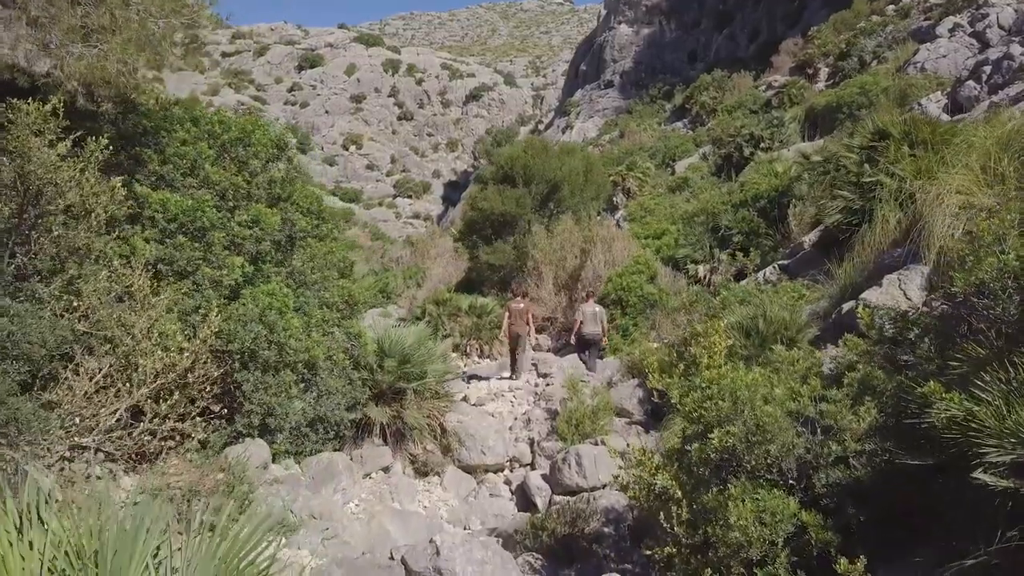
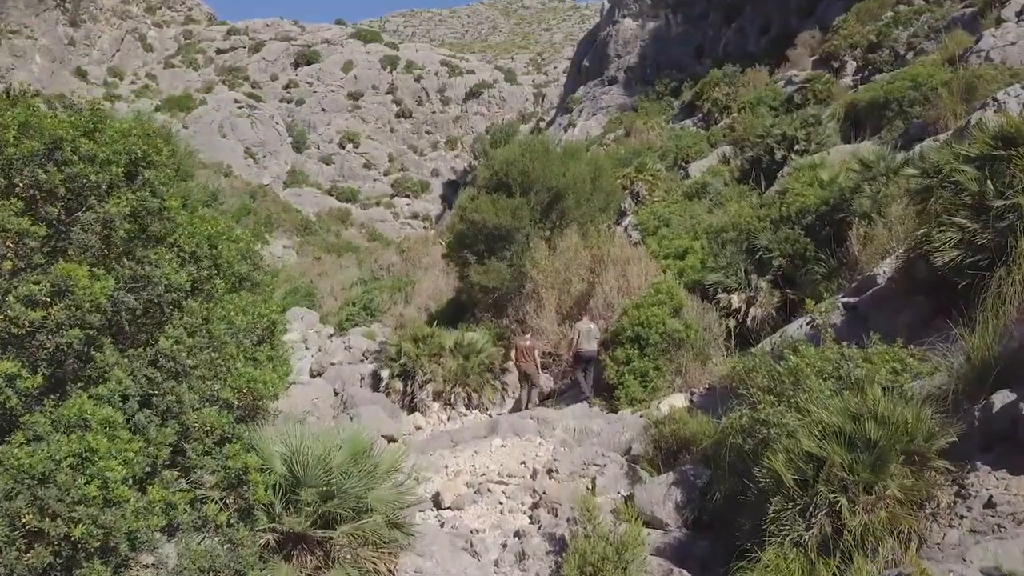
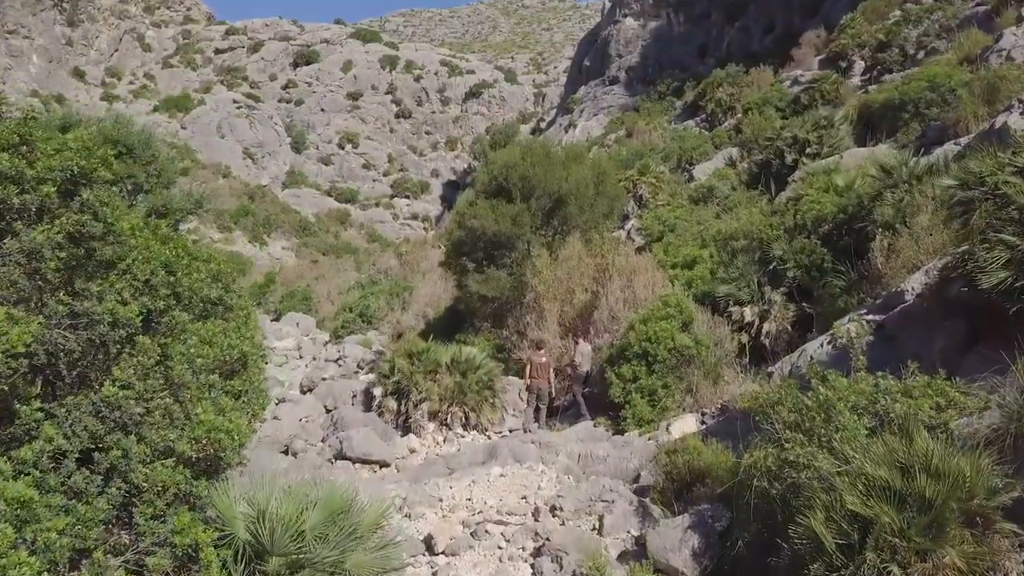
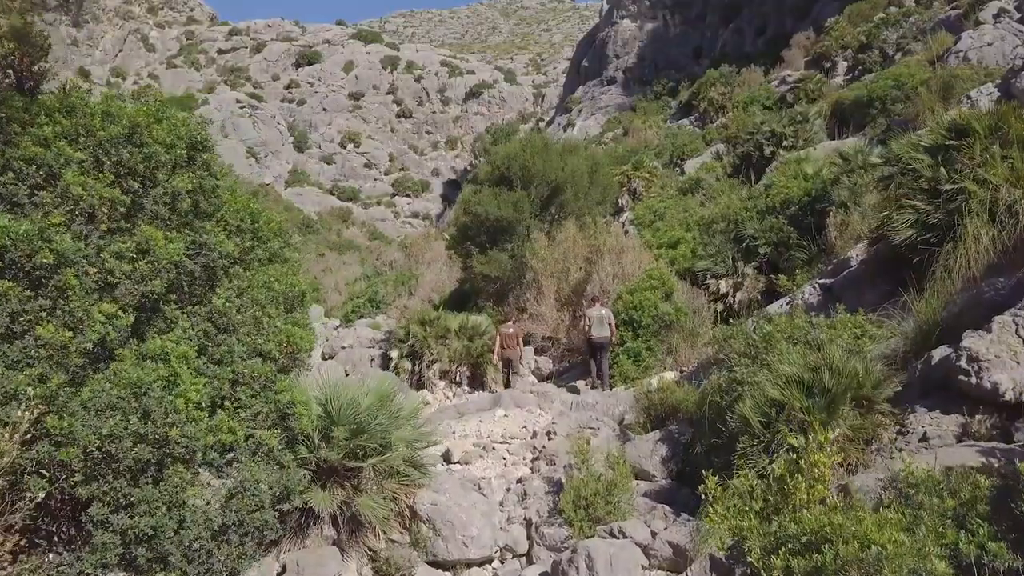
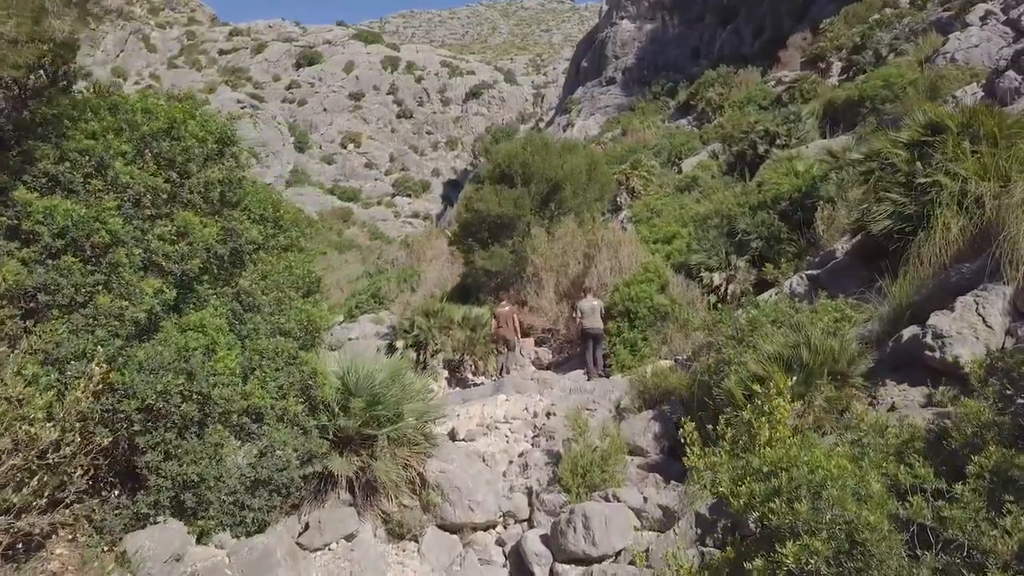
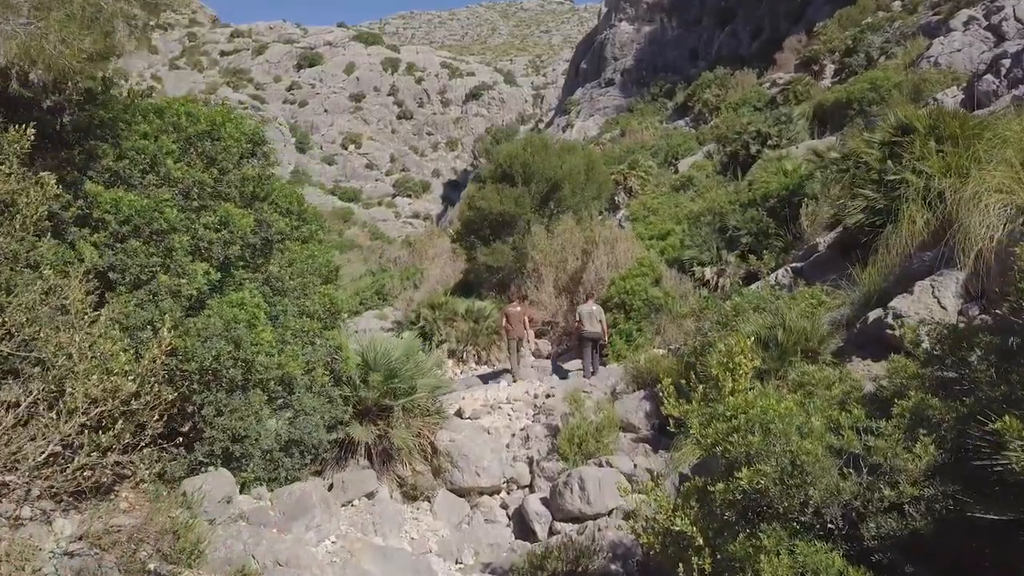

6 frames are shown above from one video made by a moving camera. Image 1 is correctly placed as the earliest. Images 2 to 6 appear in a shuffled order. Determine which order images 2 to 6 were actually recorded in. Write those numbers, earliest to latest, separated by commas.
6, 5, 4, 2, 3
